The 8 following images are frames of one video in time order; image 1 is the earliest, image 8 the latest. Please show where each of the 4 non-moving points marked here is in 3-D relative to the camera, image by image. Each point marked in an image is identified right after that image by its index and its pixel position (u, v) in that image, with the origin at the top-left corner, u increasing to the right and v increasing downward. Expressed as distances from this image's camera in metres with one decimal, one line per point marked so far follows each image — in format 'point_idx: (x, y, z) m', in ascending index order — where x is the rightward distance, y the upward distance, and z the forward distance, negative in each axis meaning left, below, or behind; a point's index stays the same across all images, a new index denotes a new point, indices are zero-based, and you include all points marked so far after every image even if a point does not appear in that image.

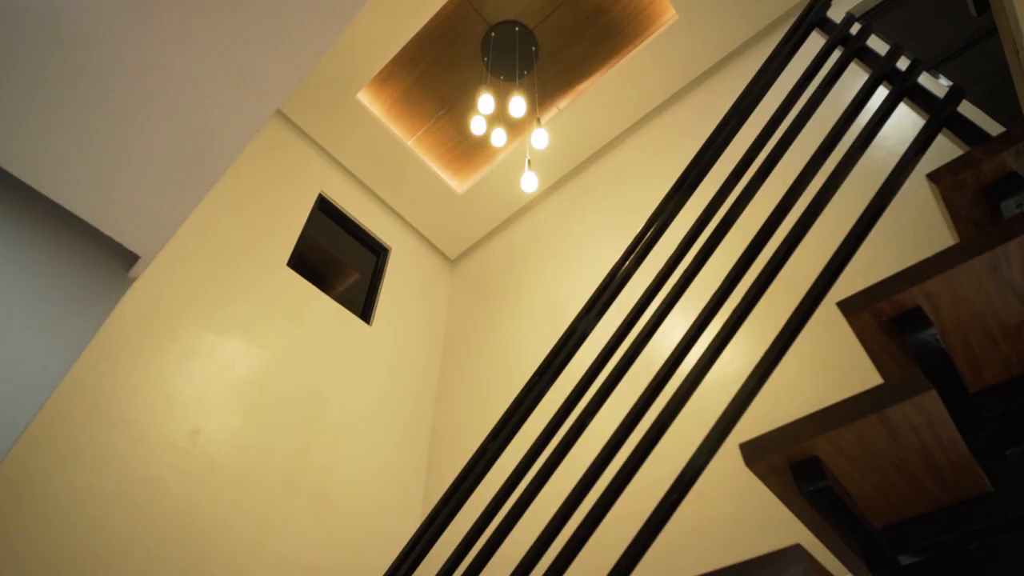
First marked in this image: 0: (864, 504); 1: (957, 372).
0: (+0.7, -0.4, +1.2) m
1: (+0.8, -0.1, +1.2) m
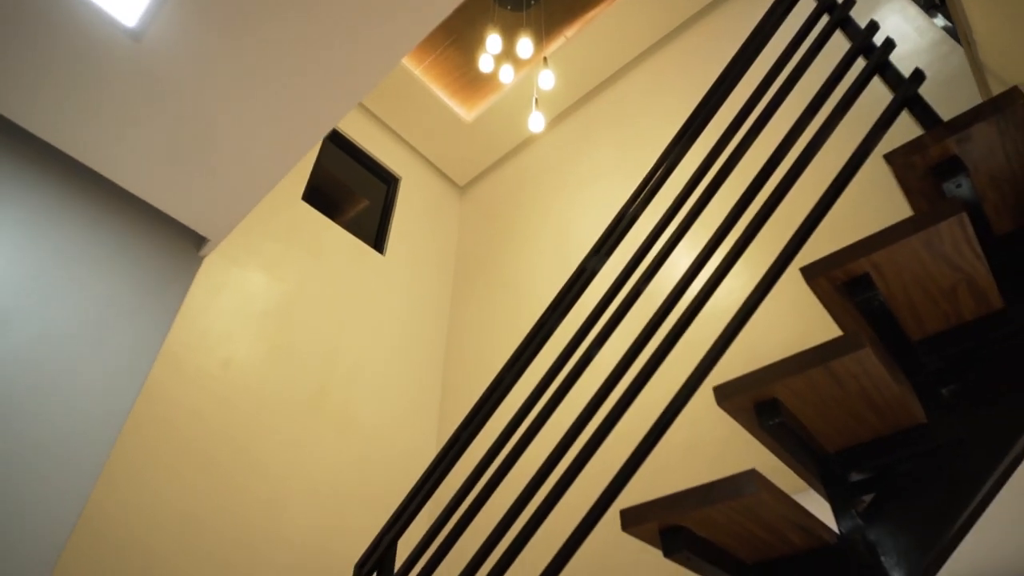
0: (+0.7, -0.3, +1.4) m
1: (+0.9, -0.1, +1.4) m
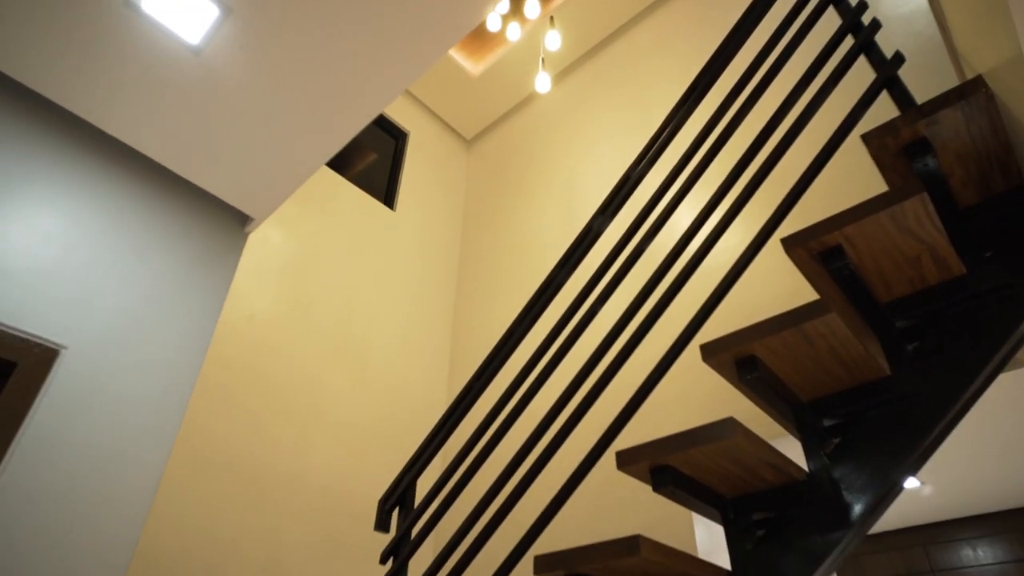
0: (+0.7, -0.2, +1.6) m
1: (+0.9, 0.0, +1.6) m
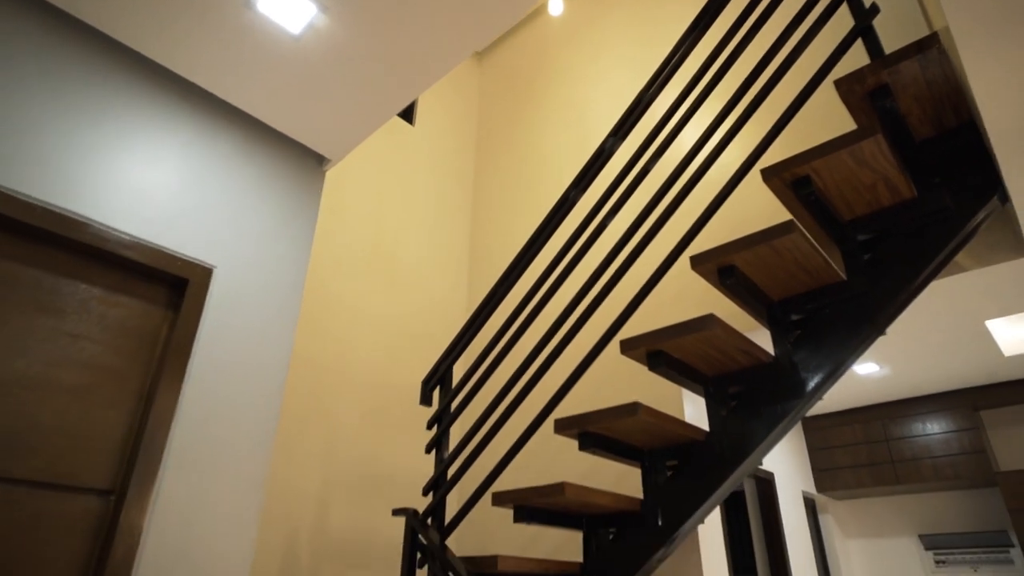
0: (+0.8, 0.0, +2.0) m
1: (+1.0, +0.2, +1.9) m
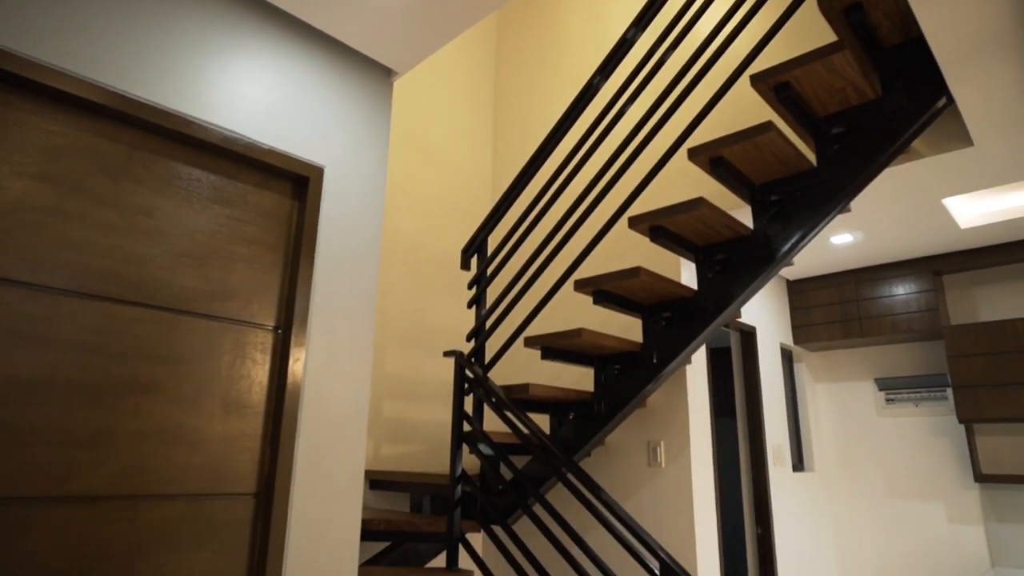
0: (+0.9, +0.4, +2.4) m
1: (+1.1, +0.6, +2.3) m
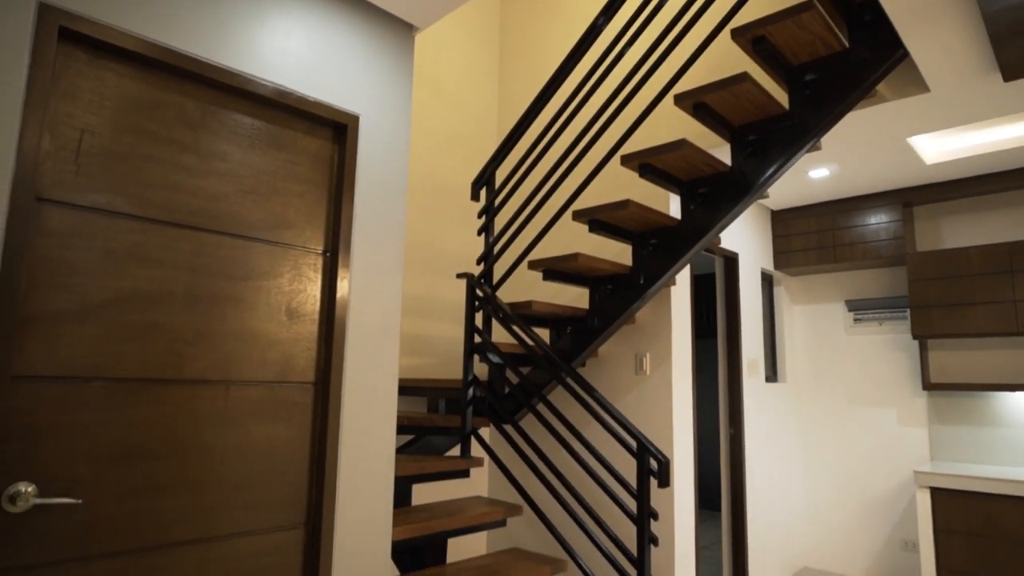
0: (+0.9, +0.7, +2.7) m
1: (+1.1, +0.9, +2.5) m
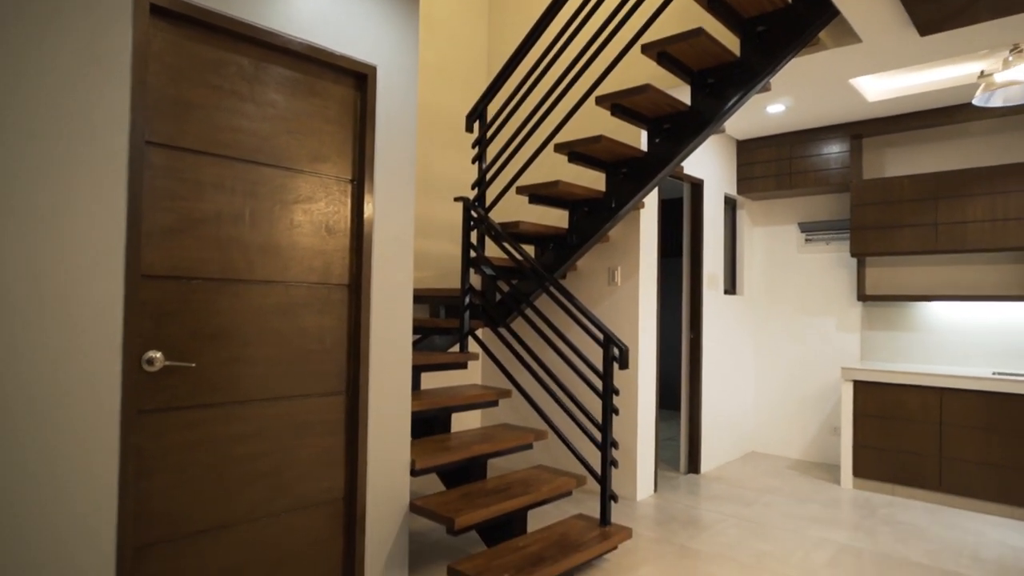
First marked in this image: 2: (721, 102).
0: (+0.9, +1.1, +3.1) m
1: (+1.0, +1.3, +3.0) m
2: (+1.0, +0.9, +3.2) m
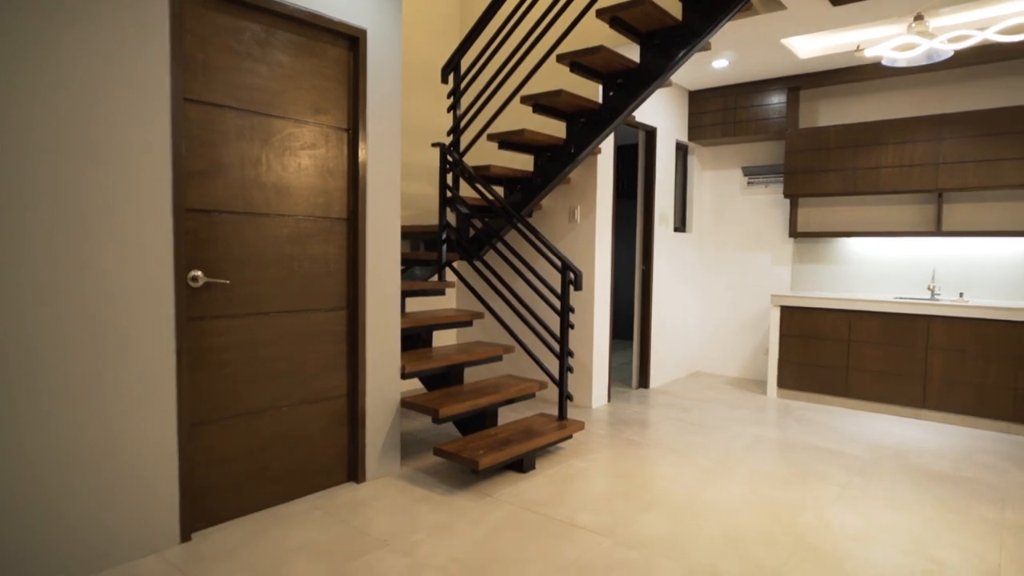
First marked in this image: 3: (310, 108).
0: (+0.7, +1.5, +3.6) m
1: (+0.9, +1.6, +3.4) m
2: (+0.9, +1.3, +3.7) m
3: (-0.9, +0.8, +2.9) m
